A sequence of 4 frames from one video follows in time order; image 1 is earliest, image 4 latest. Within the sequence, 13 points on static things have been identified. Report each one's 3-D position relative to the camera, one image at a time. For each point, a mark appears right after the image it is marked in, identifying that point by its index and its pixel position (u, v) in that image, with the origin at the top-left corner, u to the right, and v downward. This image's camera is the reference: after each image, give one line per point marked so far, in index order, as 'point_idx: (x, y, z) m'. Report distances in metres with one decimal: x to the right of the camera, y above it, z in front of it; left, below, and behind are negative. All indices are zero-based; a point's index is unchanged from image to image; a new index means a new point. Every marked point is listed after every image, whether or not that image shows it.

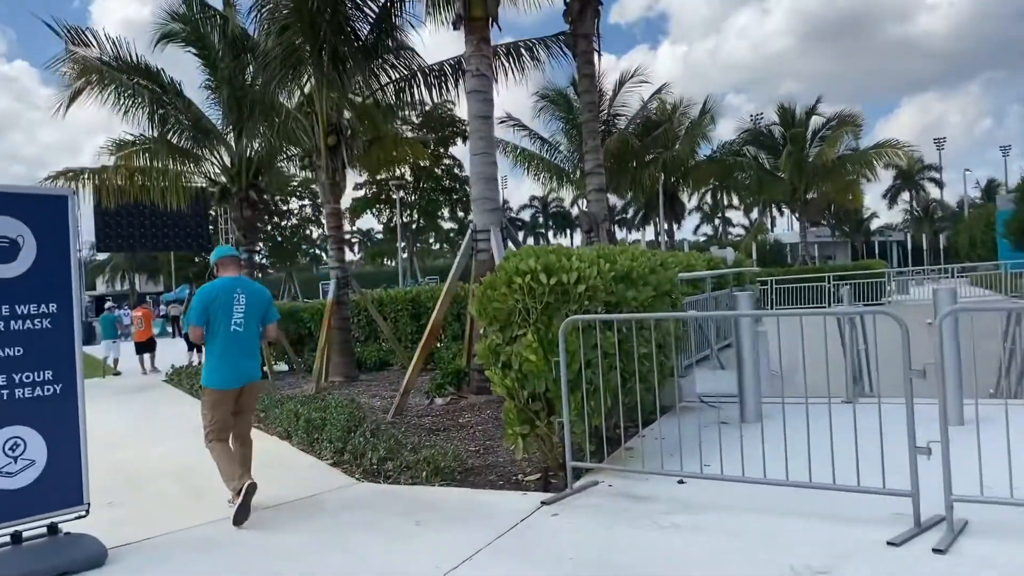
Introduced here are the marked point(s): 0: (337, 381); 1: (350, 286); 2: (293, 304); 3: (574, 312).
0: (-2.4, -1.3, +12.1) m
1: (-2.3, +0.1, +12.4) m
2: (-4.2, -0.3, +16.9) m
3: (+0.4, -0.2, +5.4) m
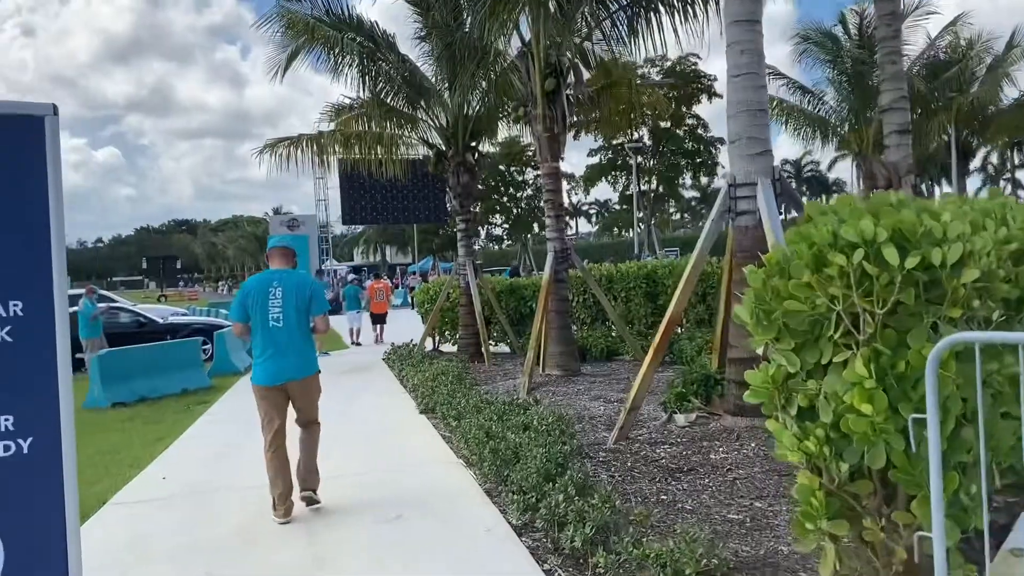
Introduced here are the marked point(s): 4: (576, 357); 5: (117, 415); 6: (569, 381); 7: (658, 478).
0: (+0.5, -1.0, +10.0) m
1: (+0.7, +0.3, +10.2) m
2: (0.0, +0.2, +15.1) m
3: (+1.4, -0.1, +2.8) m
4: (+0.7, -0.8, +10.2) m
5: (-4.7, -1.5, +10.4) m
6: (+0.6, -1.0, +9.7) m
7: (+0.9, -1.1, +5.3) m
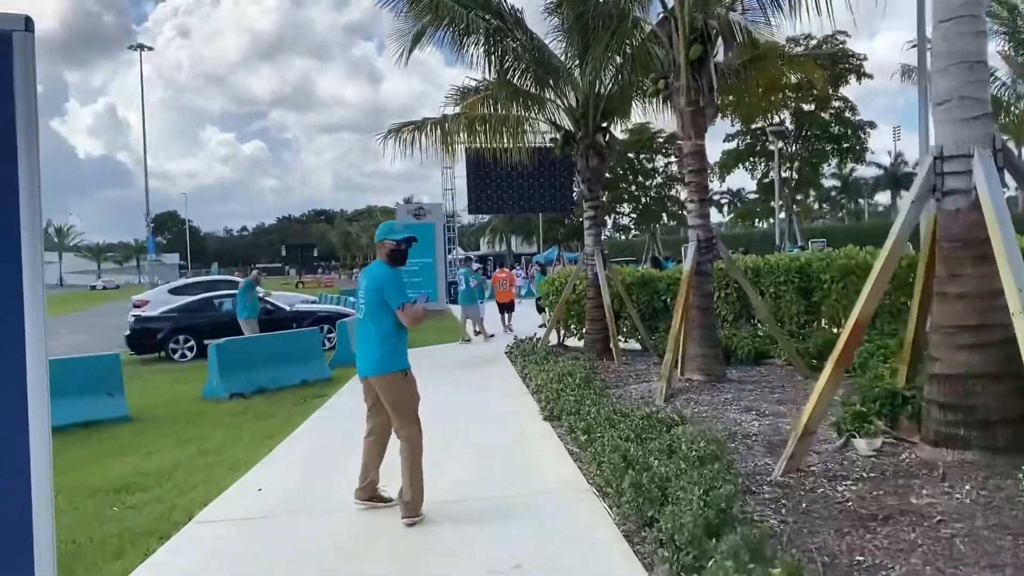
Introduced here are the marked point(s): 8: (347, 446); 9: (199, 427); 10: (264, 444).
0: (+1.9, -1.0, +8.9) m
1: (+2.1, +0.4, +9.0) m
2: (+2.1, +0.3, +13.9) m
3: (+1.7, -0.1, +1.6) m
4: (+2.1, -0.7, +9.0) m
5: (-3.2, -1.4, +10.0) m
6: (+2.0, -1.0, +8.6) m
7: (+1.6, -1.1, +4.2) m
8: (-1.3, -1.2, +6.9) m
9: (-3.1, -1.4, +8.7) m
10: (-2.1, -1.4, +7.6) m
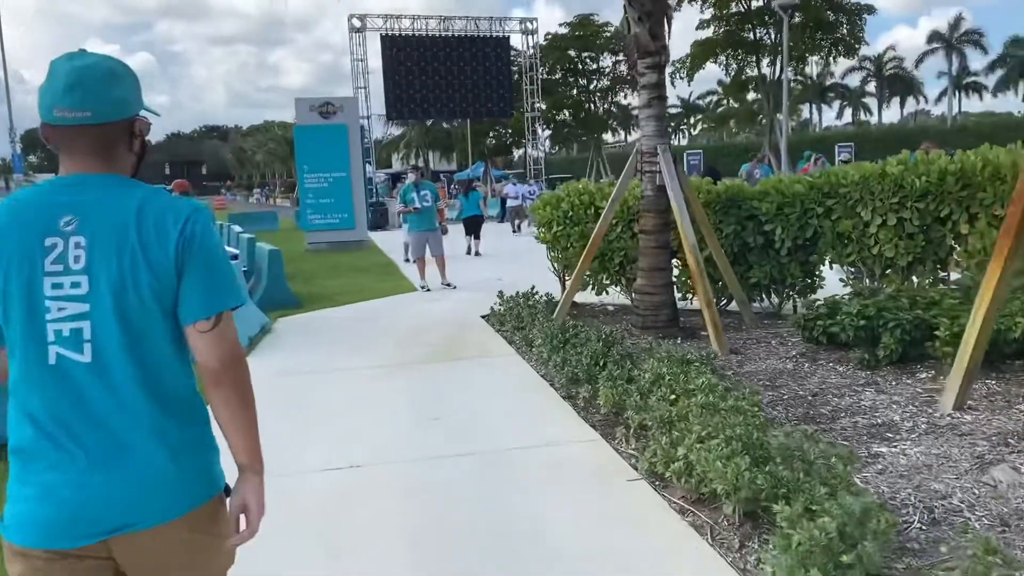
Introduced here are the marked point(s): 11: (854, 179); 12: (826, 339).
0: (+2.3, -0.7, +3.5) m
1: (+2.5, +0.7, +3.5) m
2: (+2.0, +1.0, +8.3) m
3: (+2.9, -0.5, -3.9) m
4: (+2.6, -0.4, +3.5) m
5: (-2.9, -1.1, +4.1) m
6: (+2.4, -0.7, +3.1) m
7: (+2.5, -1.3, -1.3) m
8: (-0.6, -1.2, +1.2) m
9: (-2.6, -1.2, +2.8) m
10: (-1.6, -1.3, +1.8) m
11: (+2.8, +0.9, +7.2) m
12: (+2.2, -0.3, +6.1) m
